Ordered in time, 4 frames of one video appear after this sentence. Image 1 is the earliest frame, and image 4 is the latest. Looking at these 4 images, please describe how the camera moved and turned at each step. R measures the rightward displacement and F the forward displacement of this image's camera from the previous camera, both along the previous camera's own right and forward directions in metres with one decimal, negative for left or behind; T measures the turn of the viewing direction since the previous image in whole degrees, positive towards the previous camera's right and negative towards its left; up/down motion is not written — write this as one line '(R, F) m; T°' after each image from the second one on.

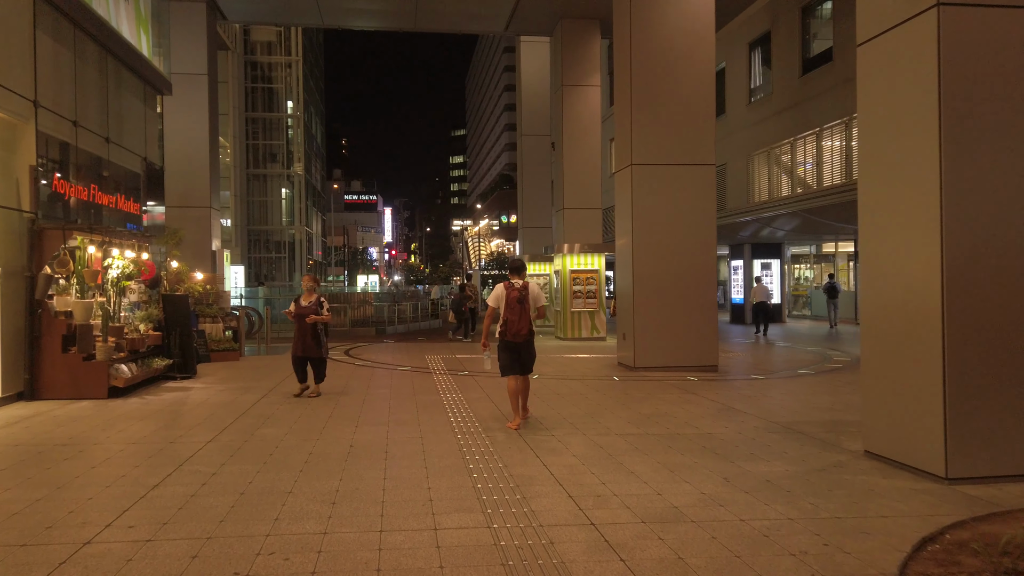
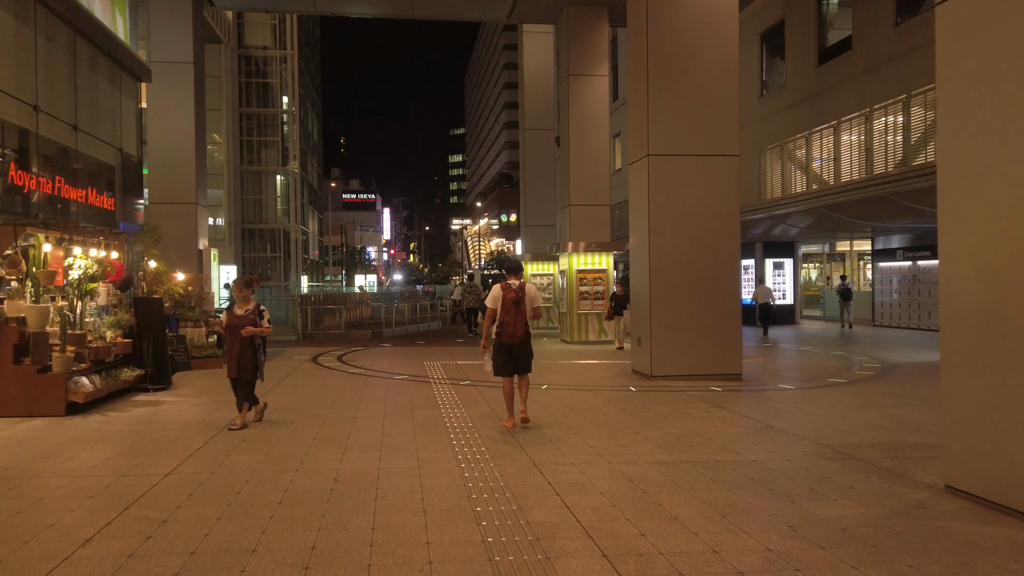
(-0.1, +1.0) m; 0°
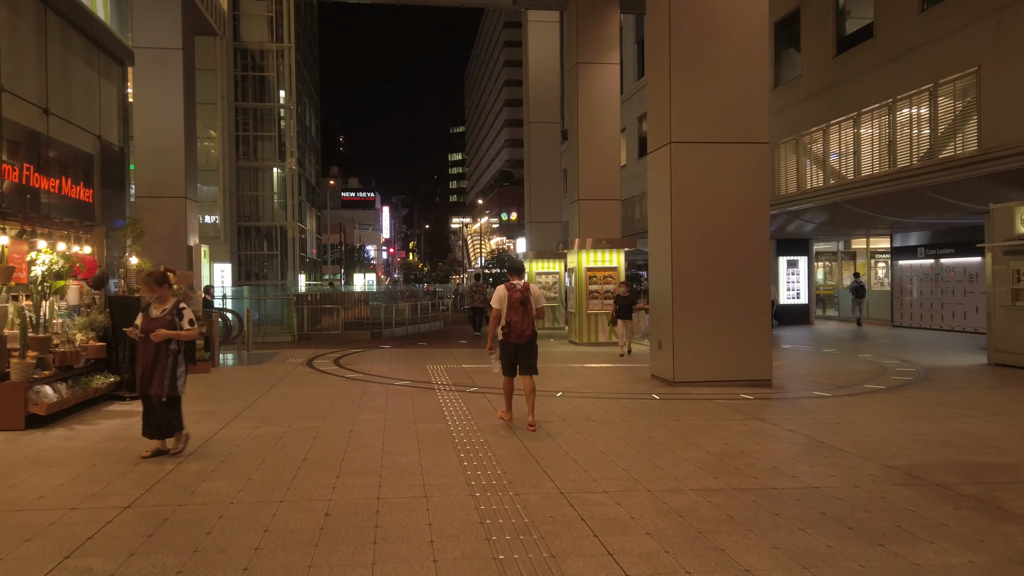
(-0.2, +0.9) m; 0°
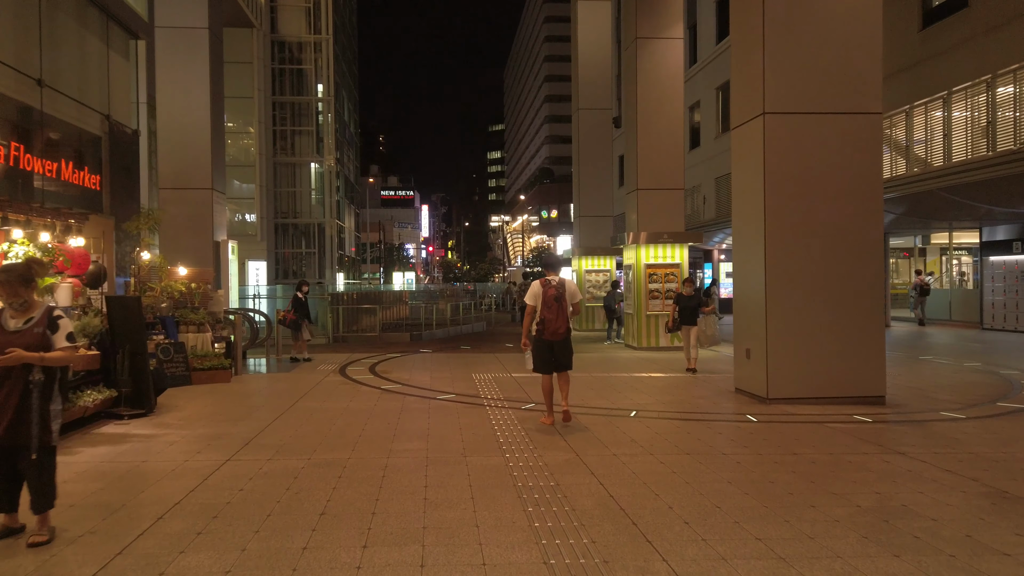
(-0.3, +1.6) m; -3°
